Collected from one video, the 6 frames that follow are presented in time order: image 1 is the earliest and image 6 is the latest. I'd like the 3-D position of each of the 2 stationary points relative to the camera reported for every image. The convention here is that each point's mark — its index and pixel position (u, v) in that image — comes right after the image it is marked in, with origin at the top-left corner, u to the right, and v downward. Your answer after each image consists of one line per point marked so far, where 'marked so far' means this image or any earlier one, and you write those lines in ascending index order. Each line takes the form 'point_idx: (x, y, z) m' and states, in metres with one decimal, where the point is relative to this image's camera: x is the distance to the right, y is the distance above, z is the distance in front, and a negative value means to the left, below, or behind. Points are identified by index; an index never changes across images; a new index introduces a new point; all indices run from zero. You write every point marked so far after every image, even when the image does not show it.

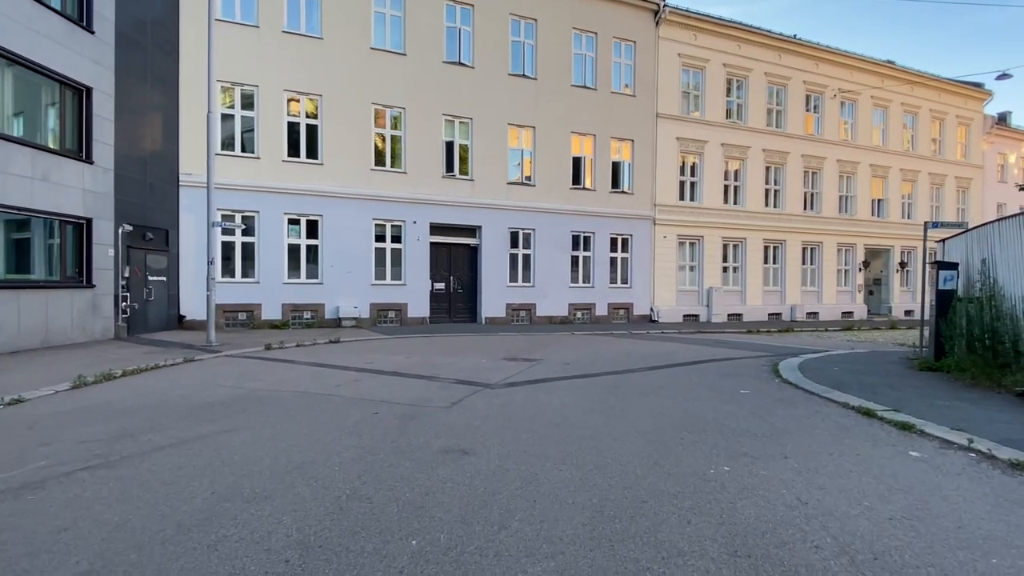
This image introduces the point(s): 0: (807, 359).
0: (+6.2, -1.5, +12.8) m
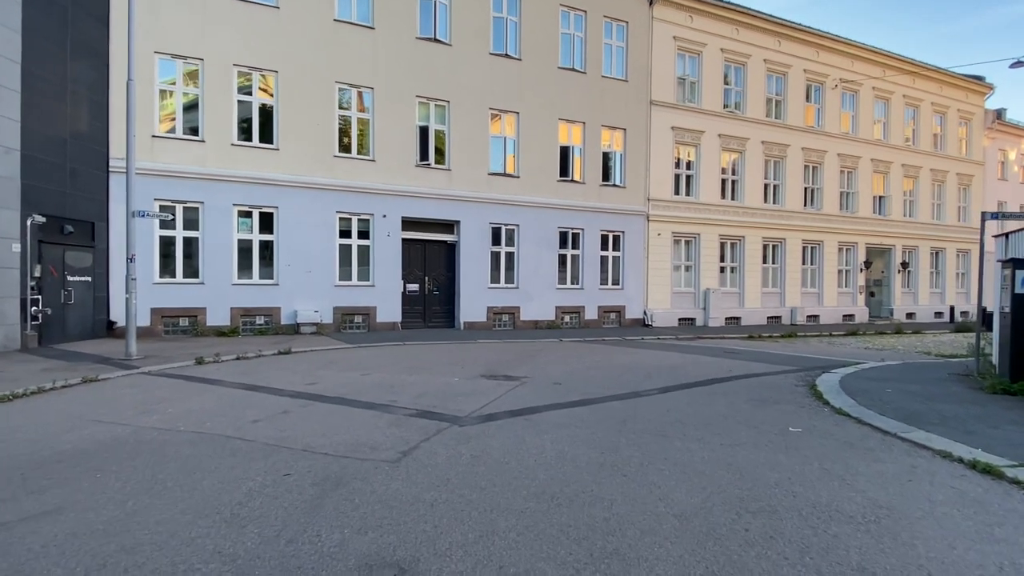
0: (+5.8, -1.5, +10.8) m
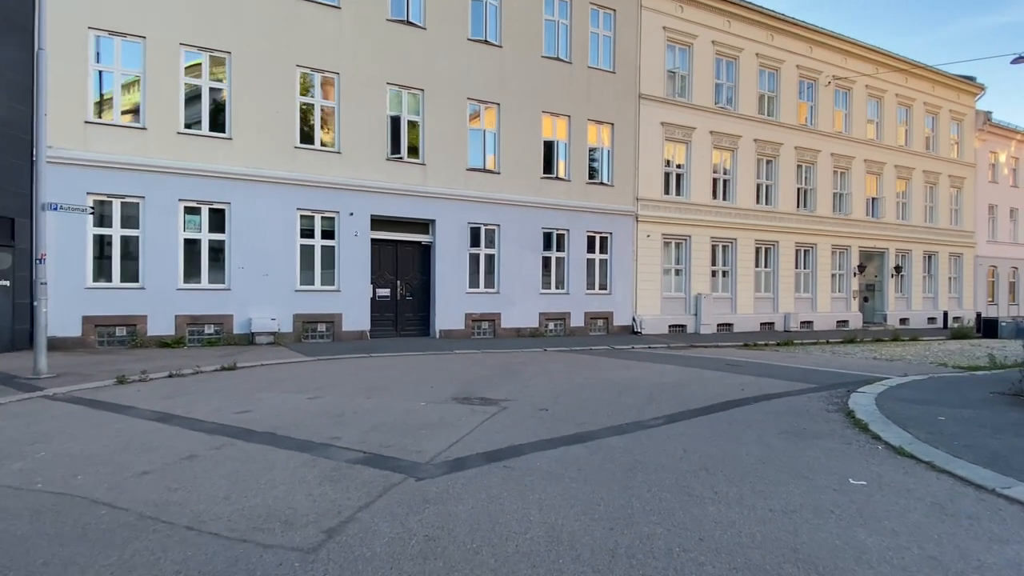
0: (+5.5, -1.6, +9.3) m
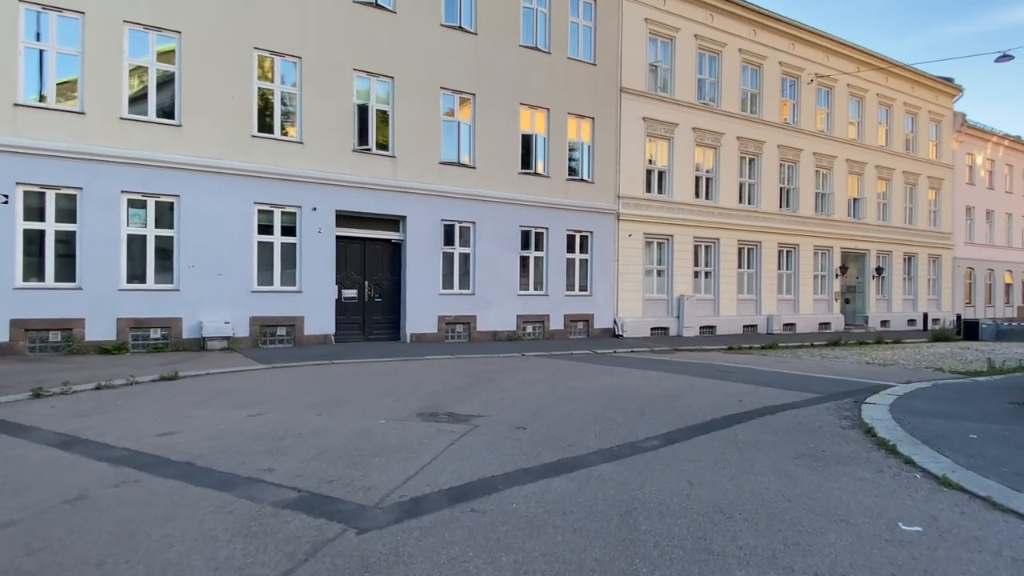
0: (+5.1, -1.6, +8.4) m
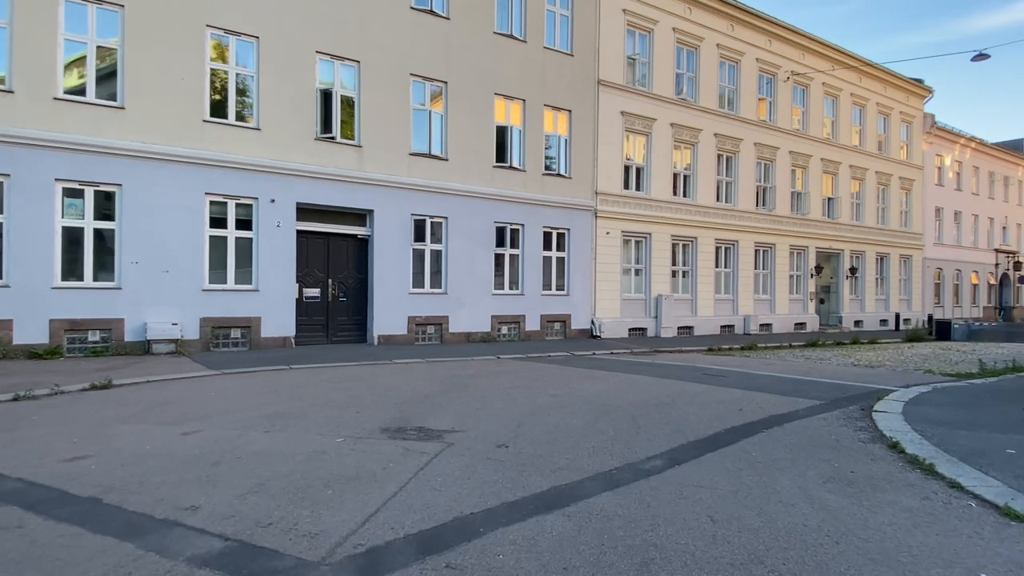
0: (+4.9, -1.6, +7.7) m
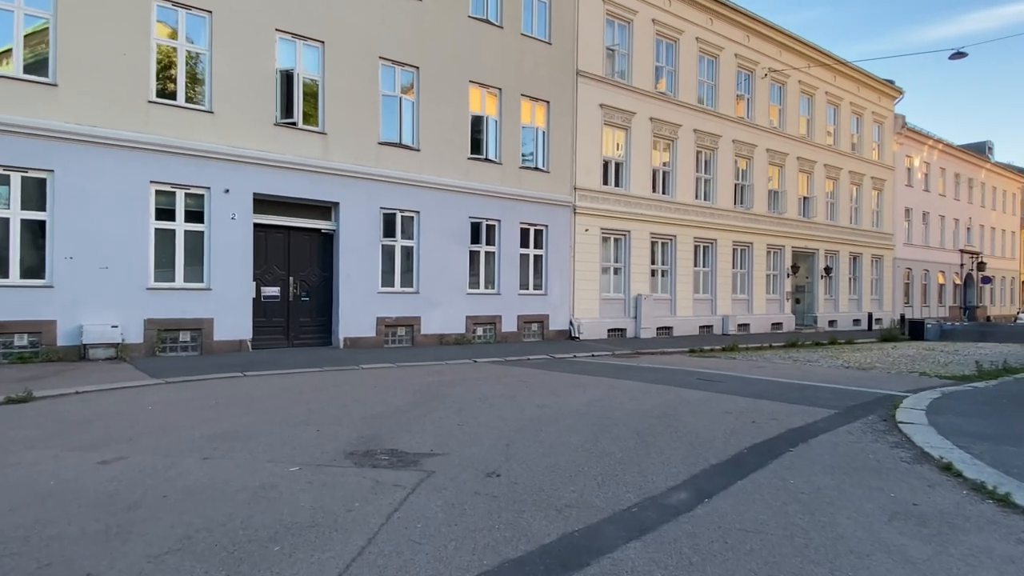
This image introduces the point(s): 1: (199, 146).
0: (+4.7, -1.6, +6.9) m
1: (-6.8, +3.1, +13.5) m
